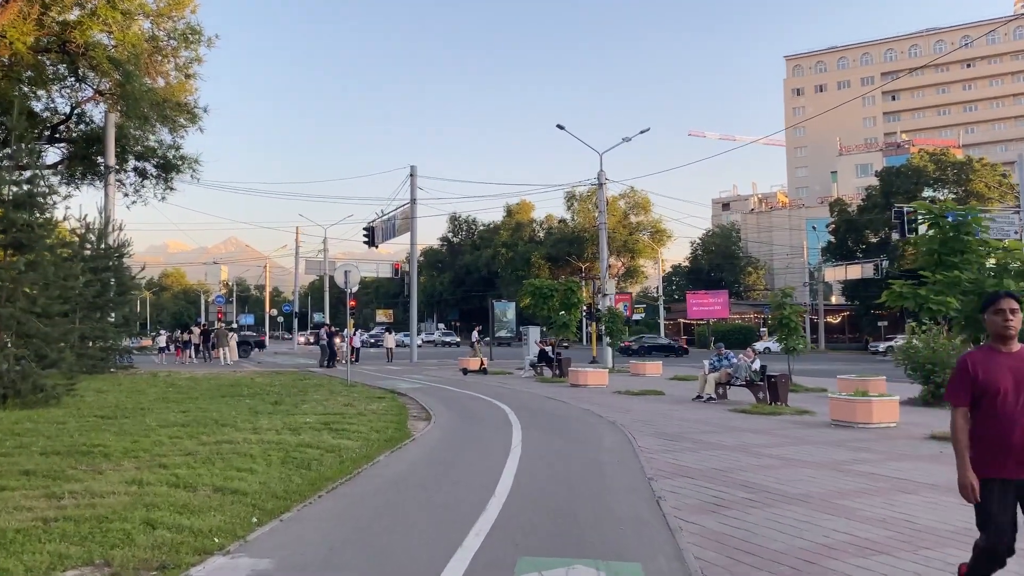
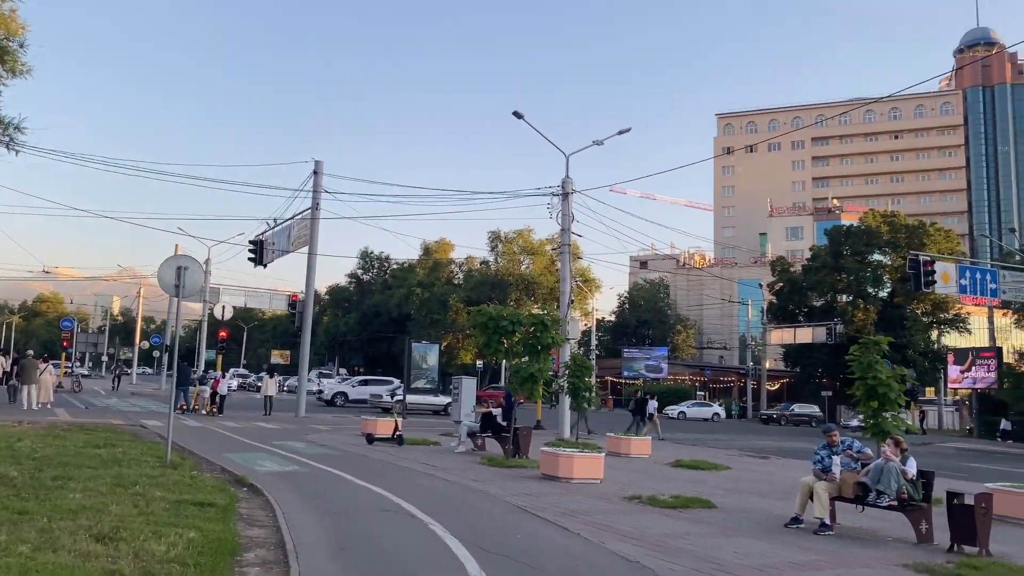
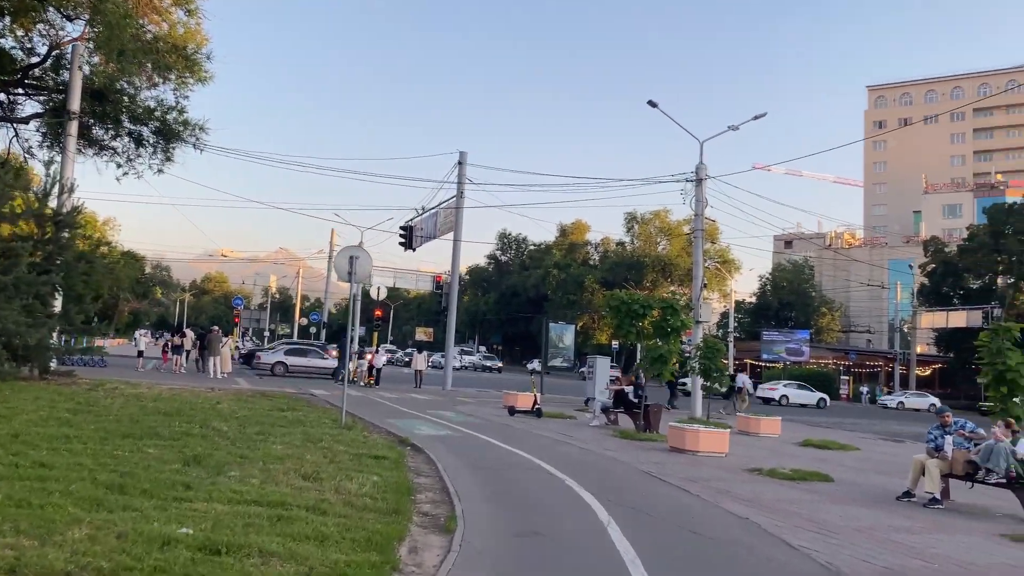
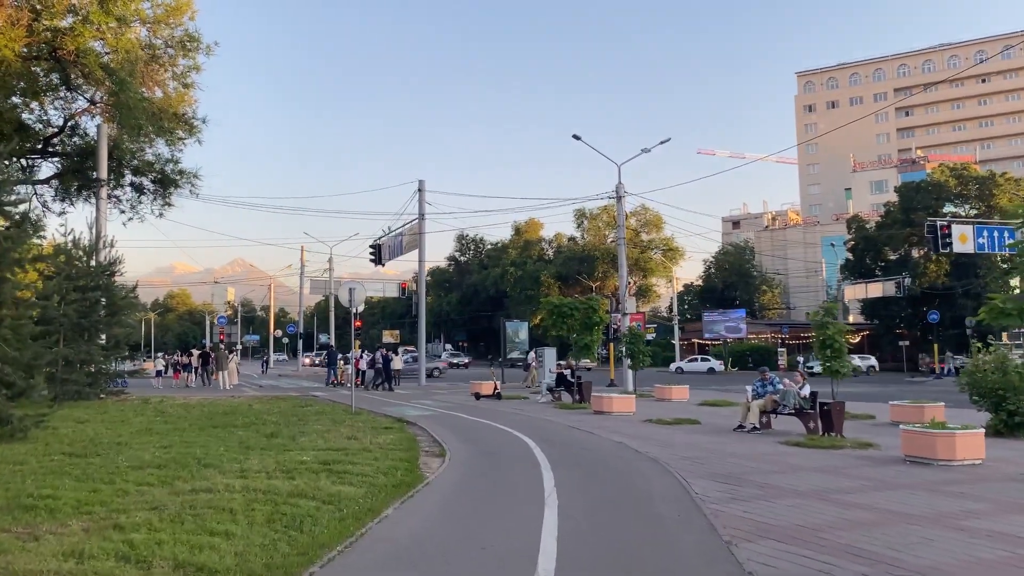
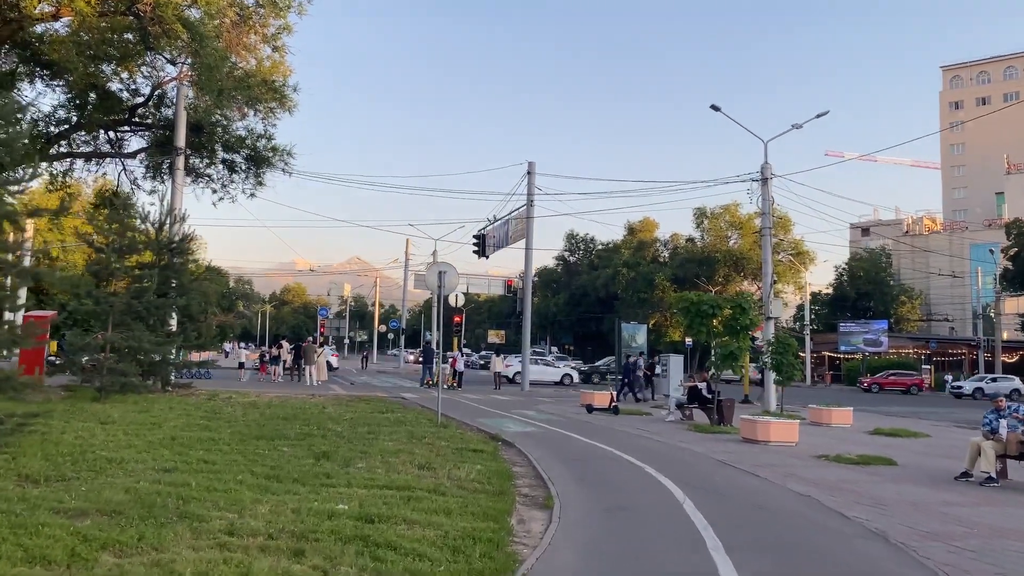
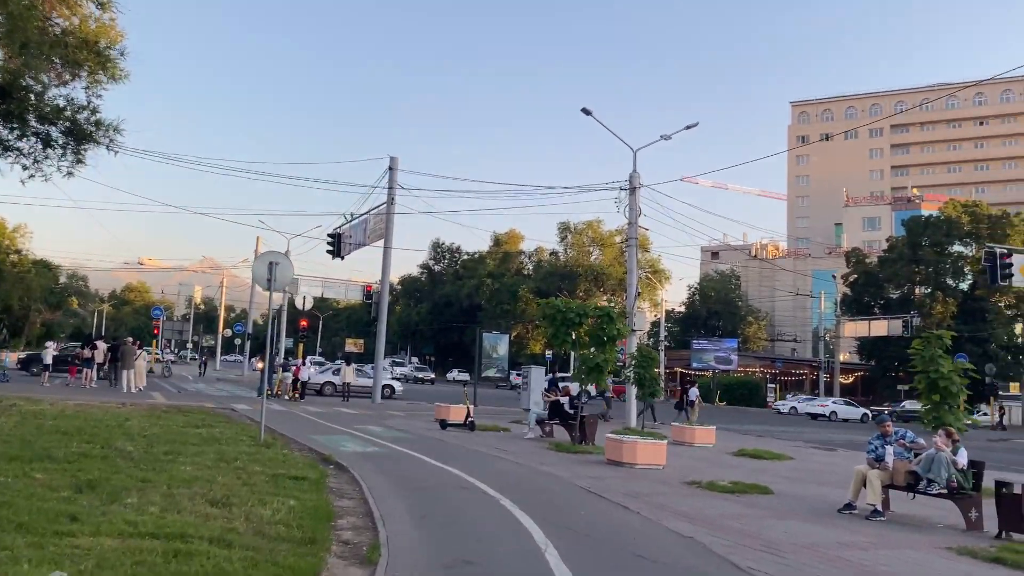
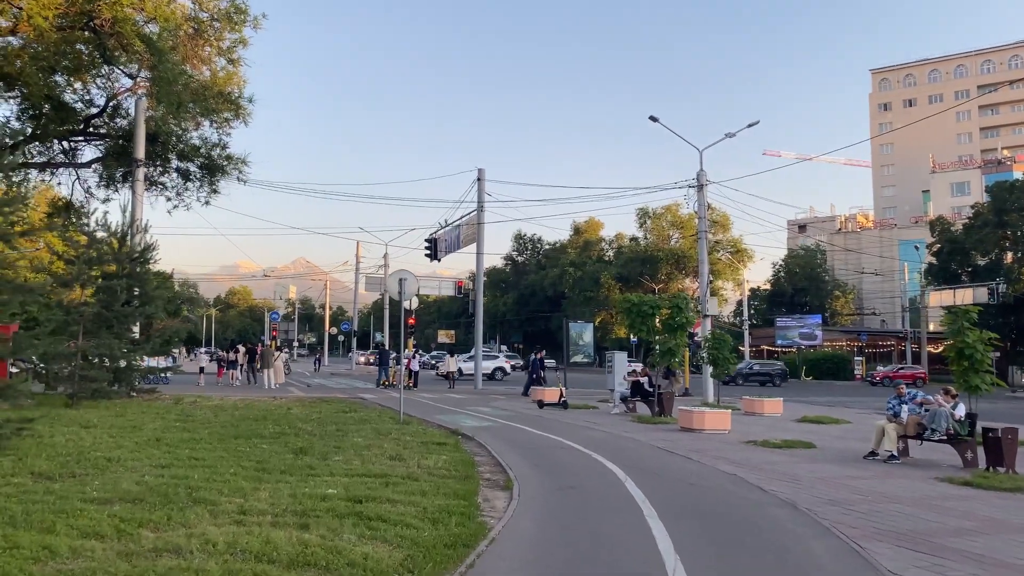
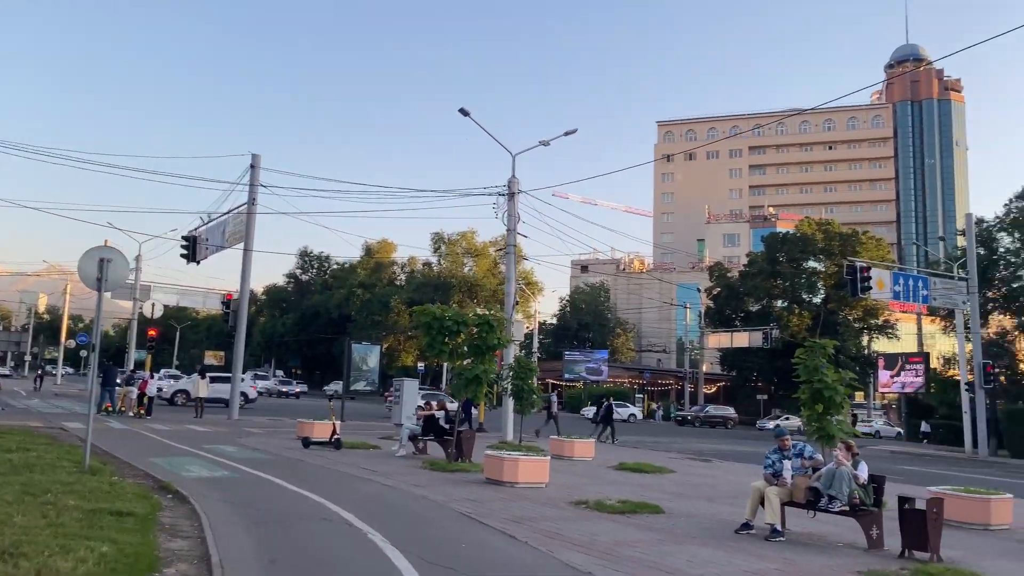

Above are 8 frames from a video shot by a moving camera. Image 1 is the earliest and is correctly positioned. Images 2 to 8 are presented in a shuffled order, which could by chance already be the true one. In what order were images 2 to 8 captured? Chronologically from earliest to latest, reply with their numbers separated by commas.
4, 7, 5, 3, 6, 2, 8
